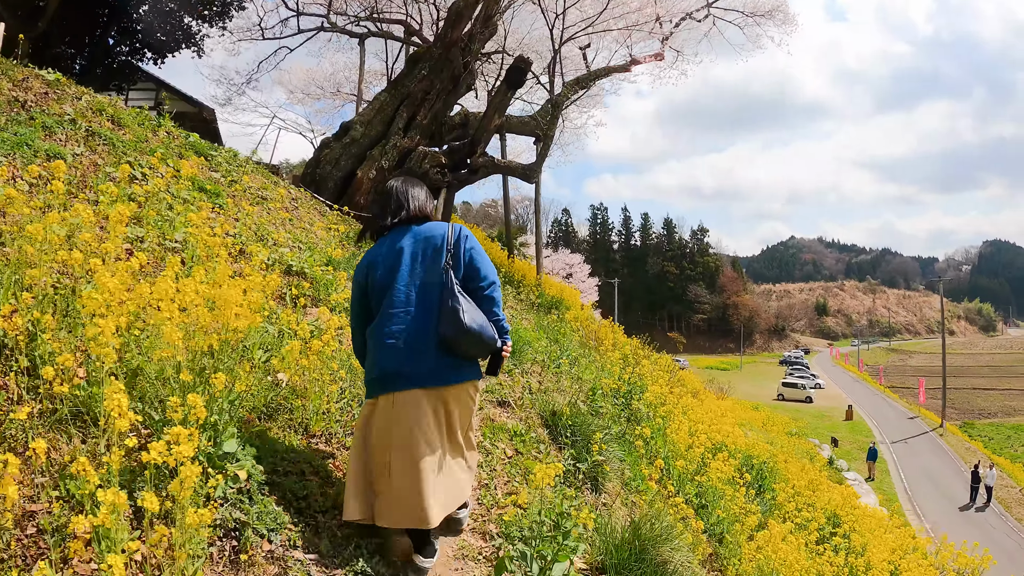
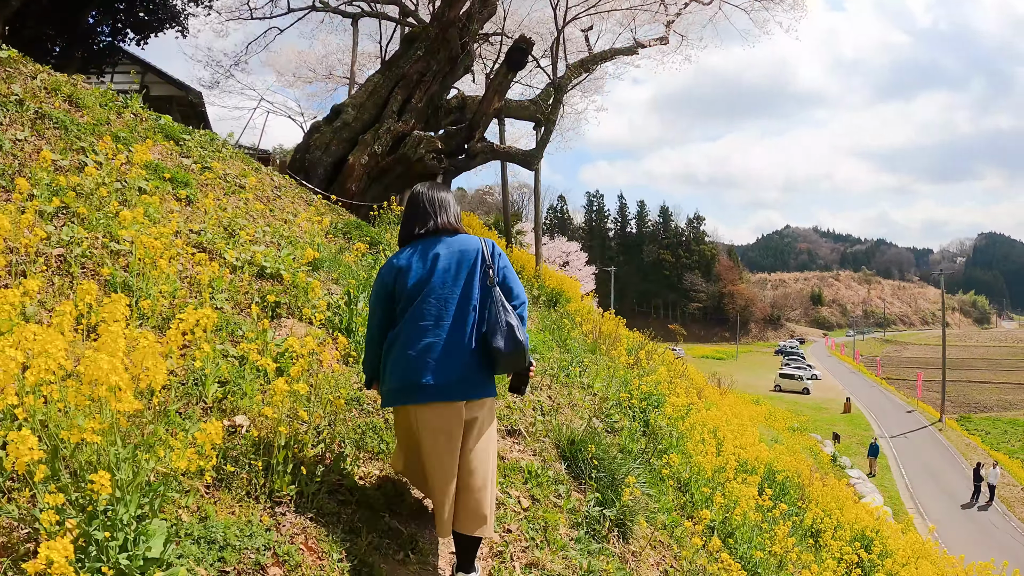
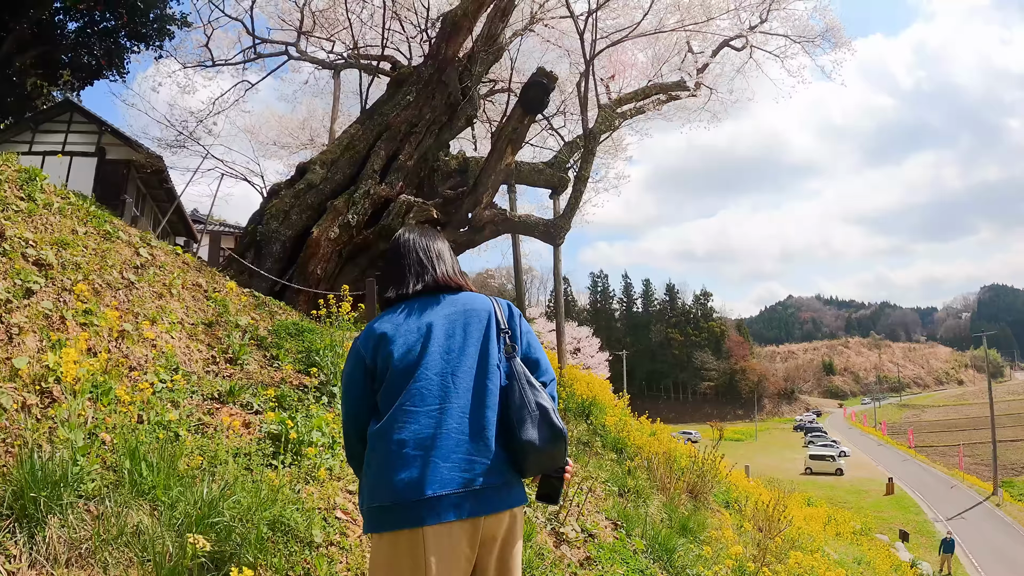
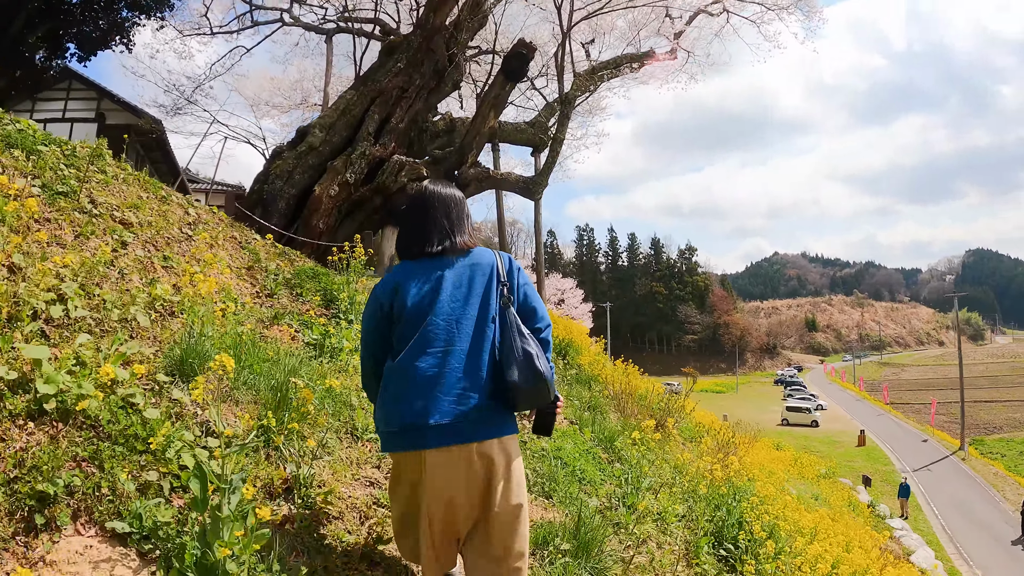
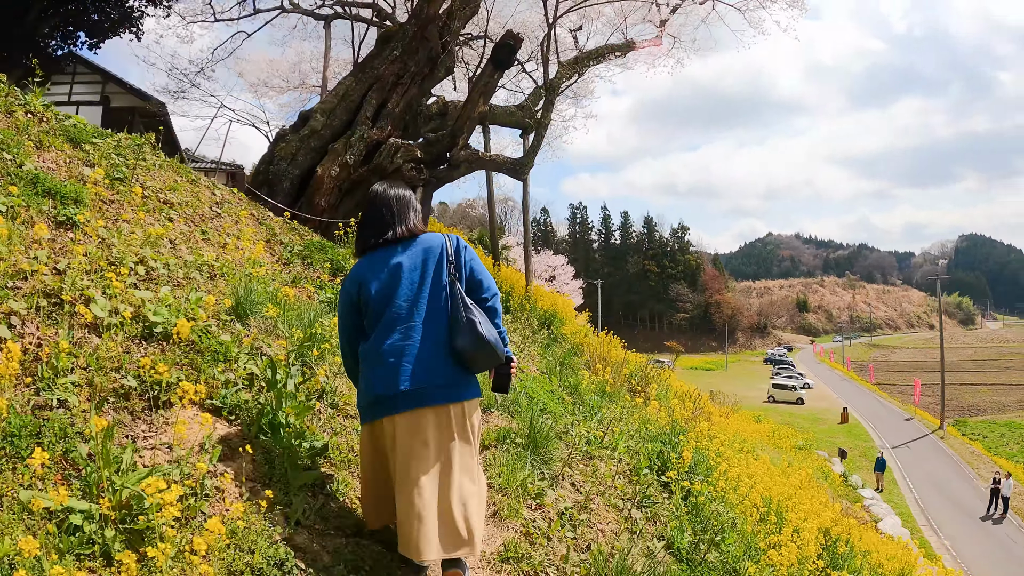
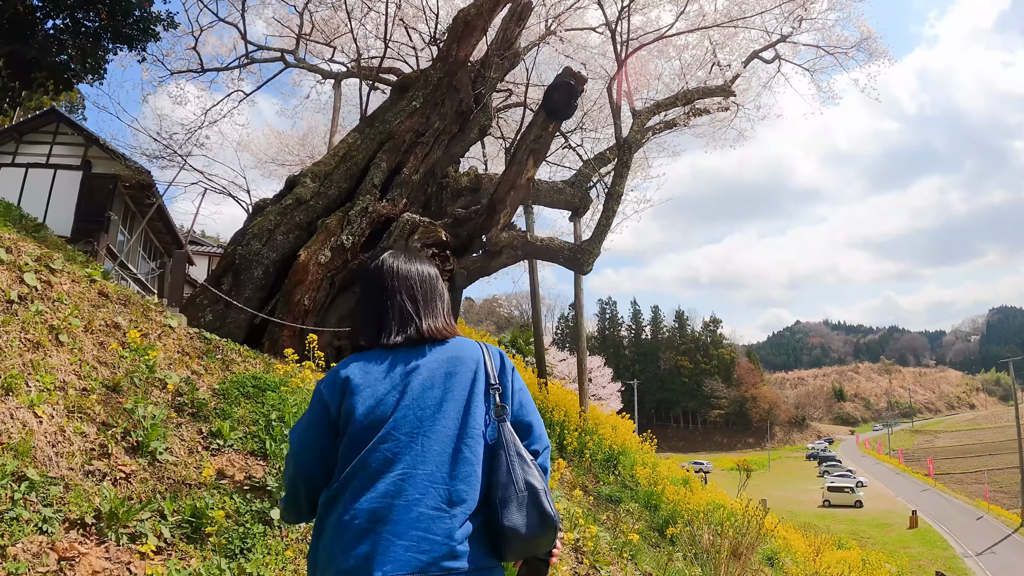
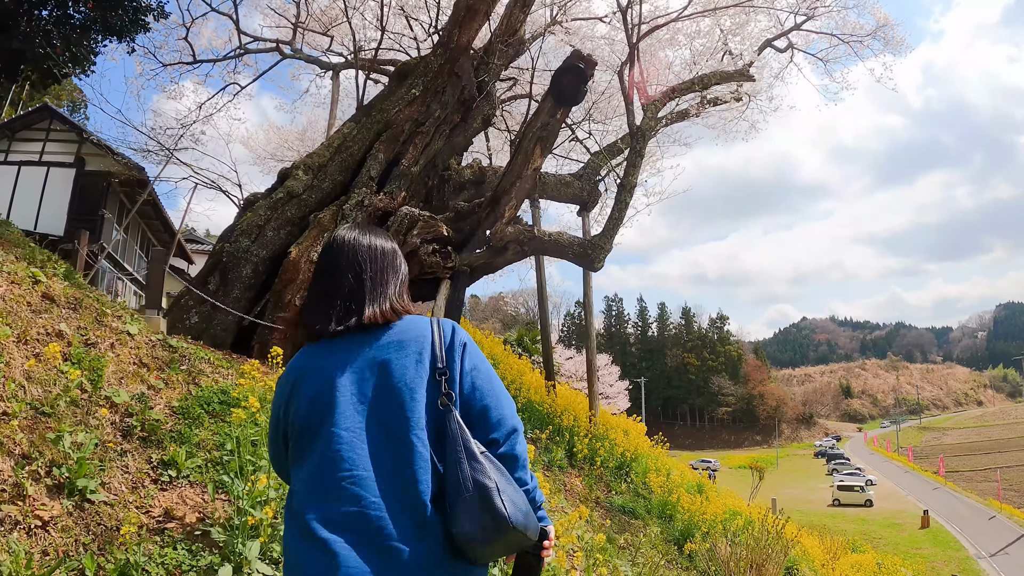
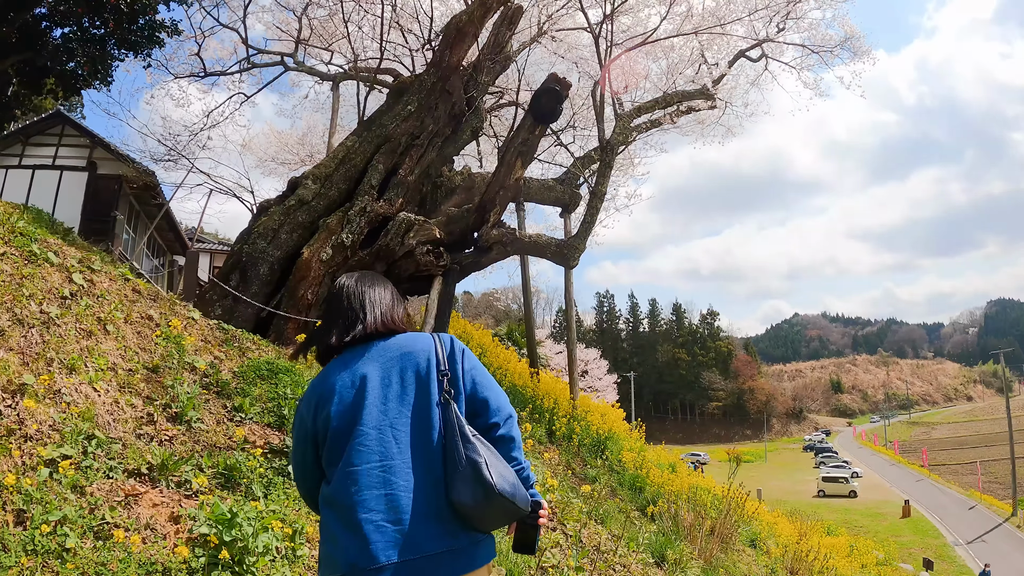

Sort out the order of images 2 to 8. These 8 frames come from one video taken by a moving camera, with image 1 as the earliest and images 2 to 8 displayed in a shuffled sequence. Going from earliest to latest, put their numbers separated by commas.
2, 5, 4, 3, 8, 6, 7
